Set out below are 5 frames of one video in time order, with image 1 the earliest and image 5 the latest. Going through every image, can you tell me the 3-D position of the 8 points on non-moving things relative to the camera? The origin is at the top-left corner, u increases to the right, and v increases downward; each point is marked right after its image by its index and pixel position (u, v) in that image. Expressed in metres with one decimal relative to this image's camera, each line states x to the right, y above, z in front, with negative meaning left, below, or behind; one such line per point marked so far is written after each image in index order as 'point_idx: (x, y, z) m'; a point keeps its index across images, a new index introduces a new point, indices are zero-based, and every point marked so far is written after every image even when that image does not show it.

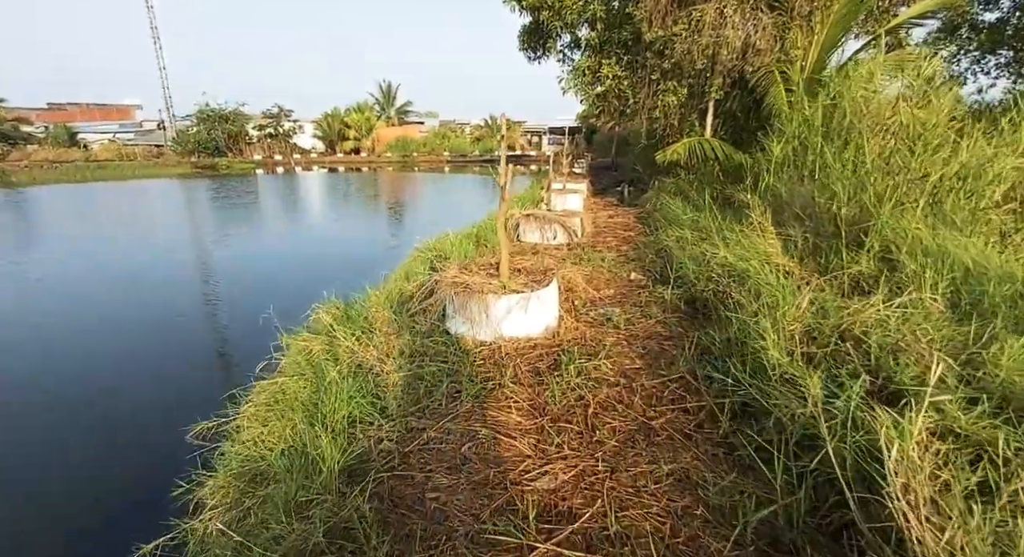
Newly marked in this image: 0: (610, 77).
0: (+1.2, +2.5, +6.3) m
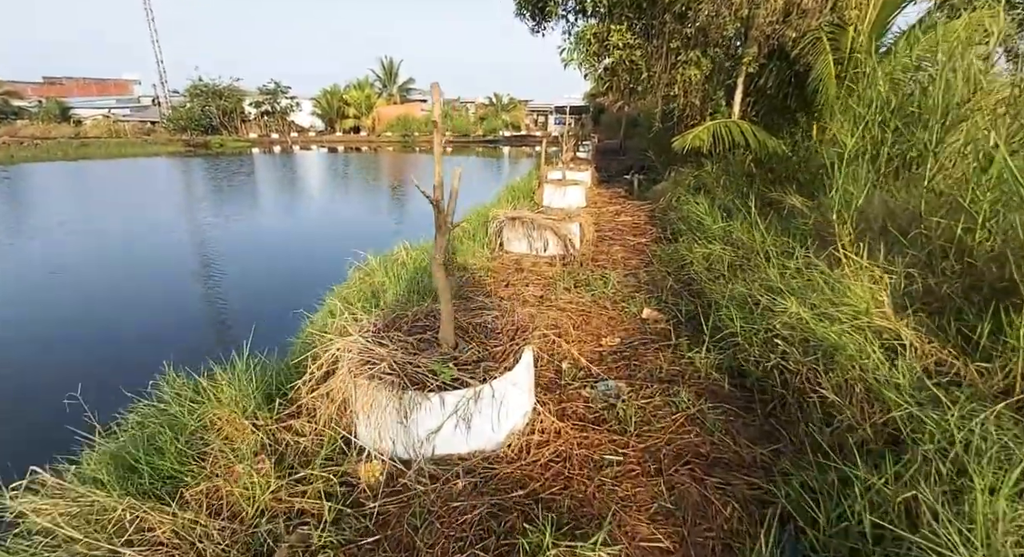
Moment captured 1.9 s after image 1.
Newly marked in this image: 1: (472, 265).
0: (+1.1, +2.4, +5.3) m
1: (-0.2, +0.1, +3.1) m
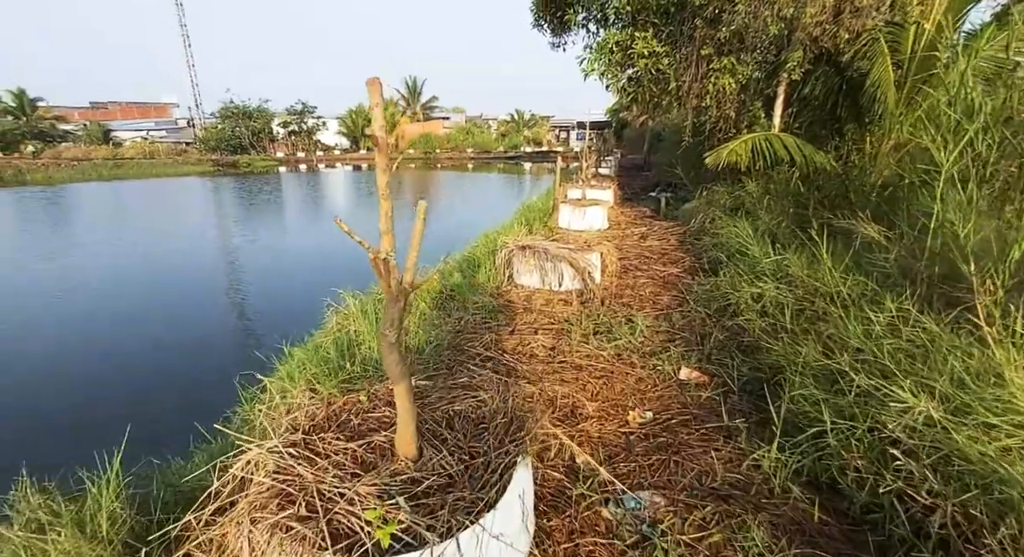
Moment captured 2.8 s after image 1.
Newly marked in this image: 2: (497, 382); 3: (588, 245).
0: (+1.3, +2.1, +4.8) m
1: (-0.2, -0.1, +2.6) m
2: (-0.1, -0.3, +1.5) m
3: (+0.5, +0.2, +3.2) m
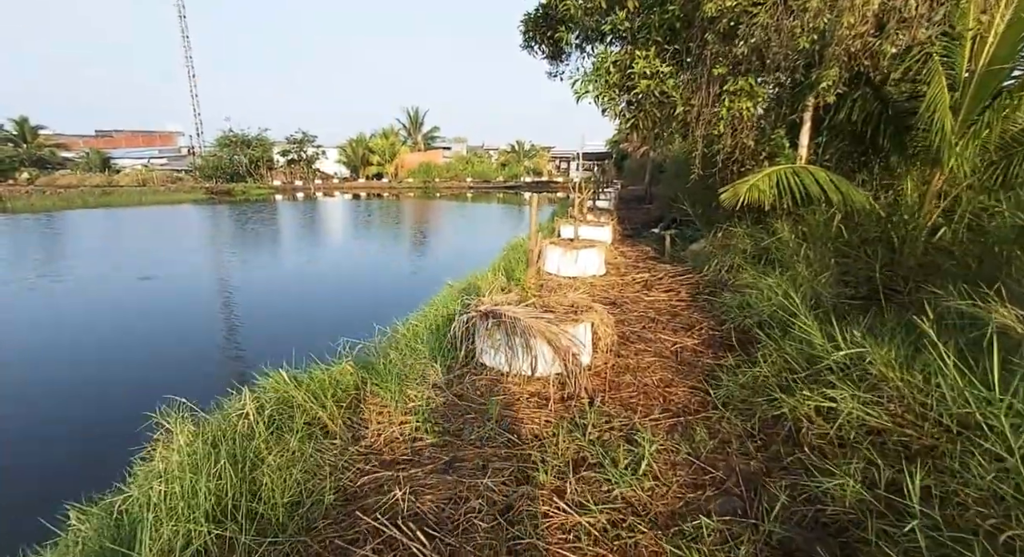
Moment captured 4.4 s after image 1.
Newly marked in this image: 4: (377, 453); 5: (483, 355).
0: (+1.1, +1.7, +4.2) m
1: (-0.4, -0.4, +1.8) m
2: (-0.2, -0.5, +0.6) m
3: (+0.3, -0.1, +2.4) m
4: (-0.4, -0.5, +1.5) m
5: (-0.1, -0.3, +2.2) m
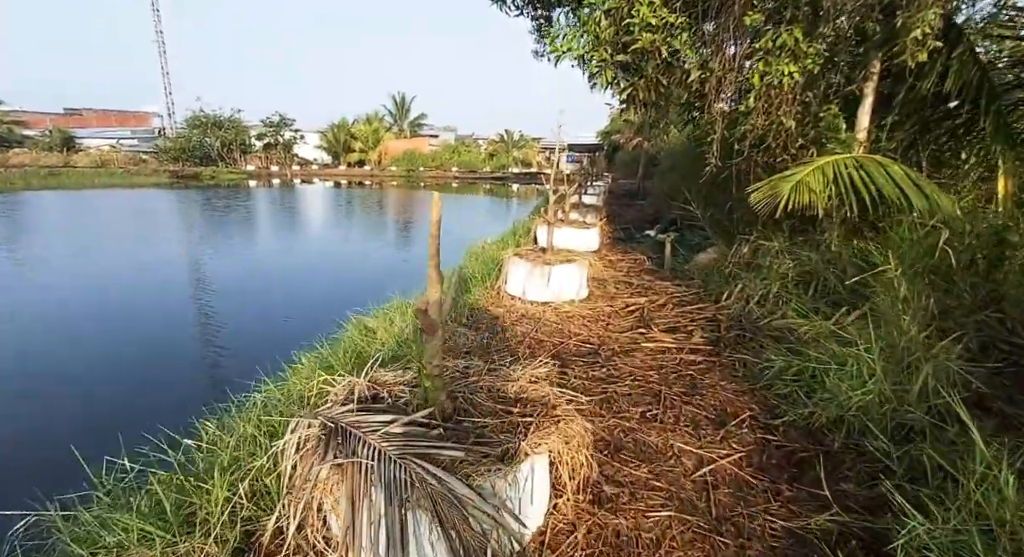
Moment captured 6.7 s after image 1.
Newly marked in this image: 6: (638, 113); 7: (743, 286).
0: (+0.8, +1.5, +3.0) m
1: (-0.7, -0.6, +0.7) m
2: (-0.5, -0.8, -0.5) m
3: (0.0, -0.3, +1.3) m
4: (-0.7, -0.7, +0.4) m
5: (-0.4, -0.5, +1.0) m
6: (+1.0, +1.3, +3.9) m
7: (+1.3, 0.0, +2.9) m
